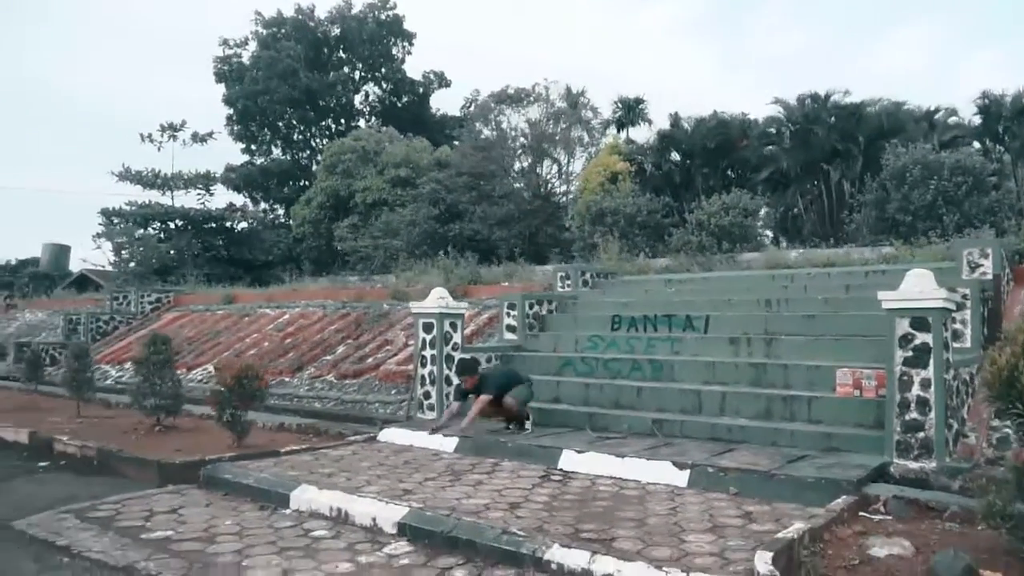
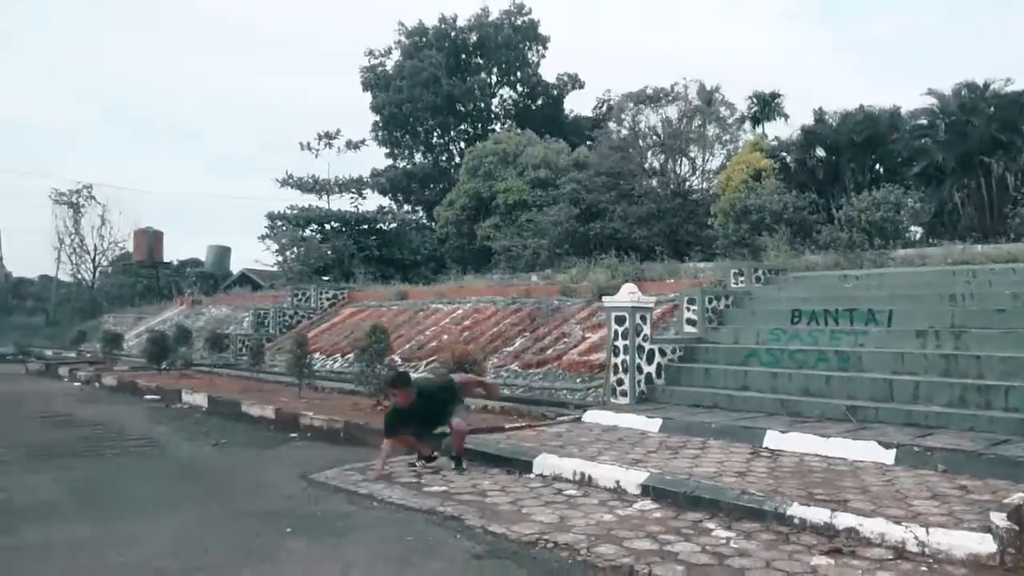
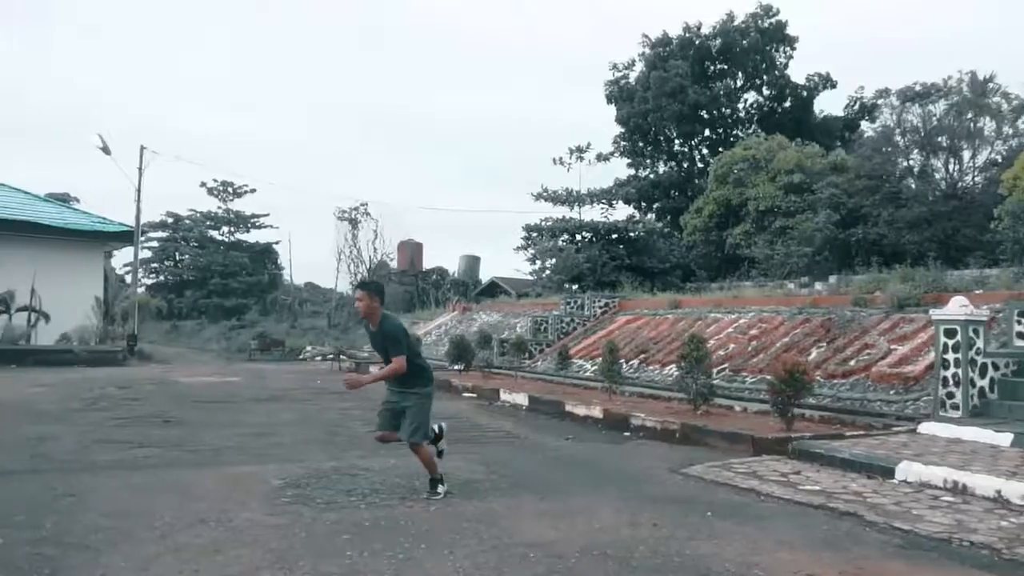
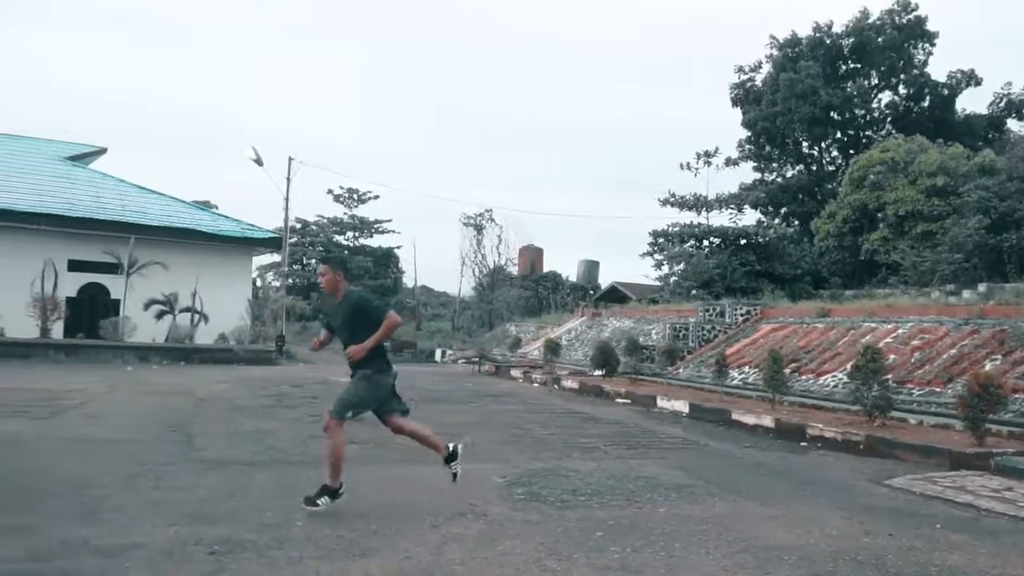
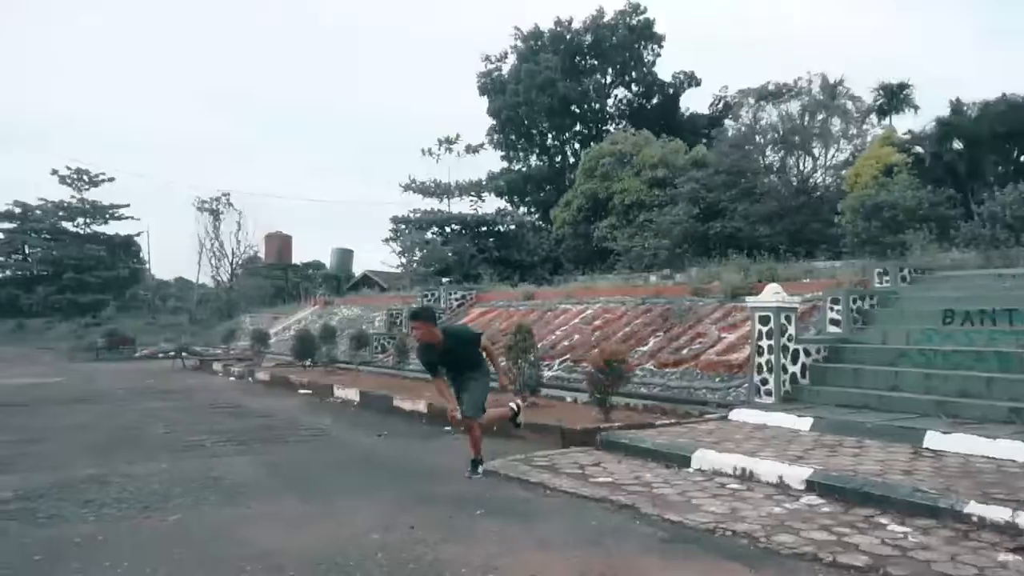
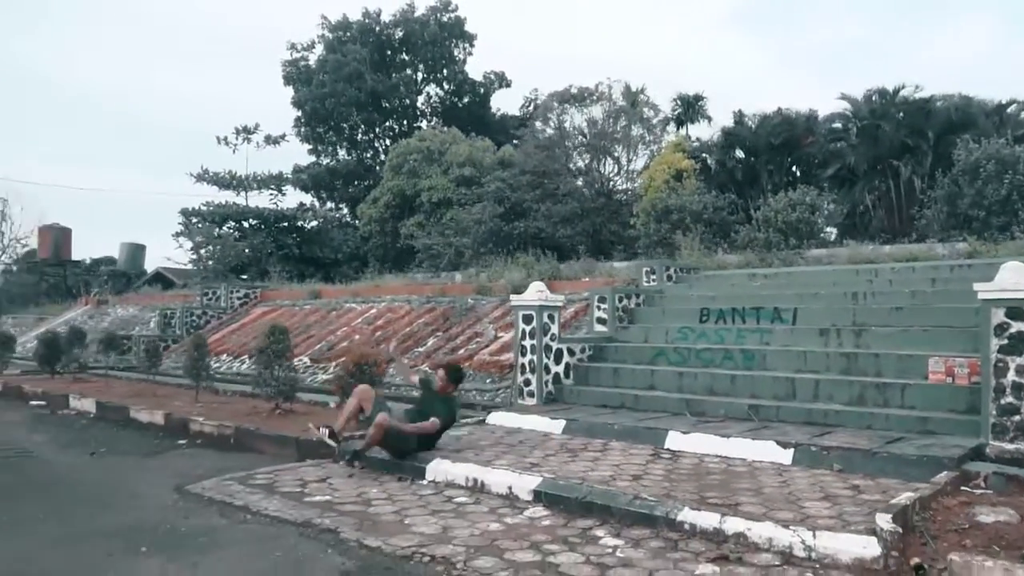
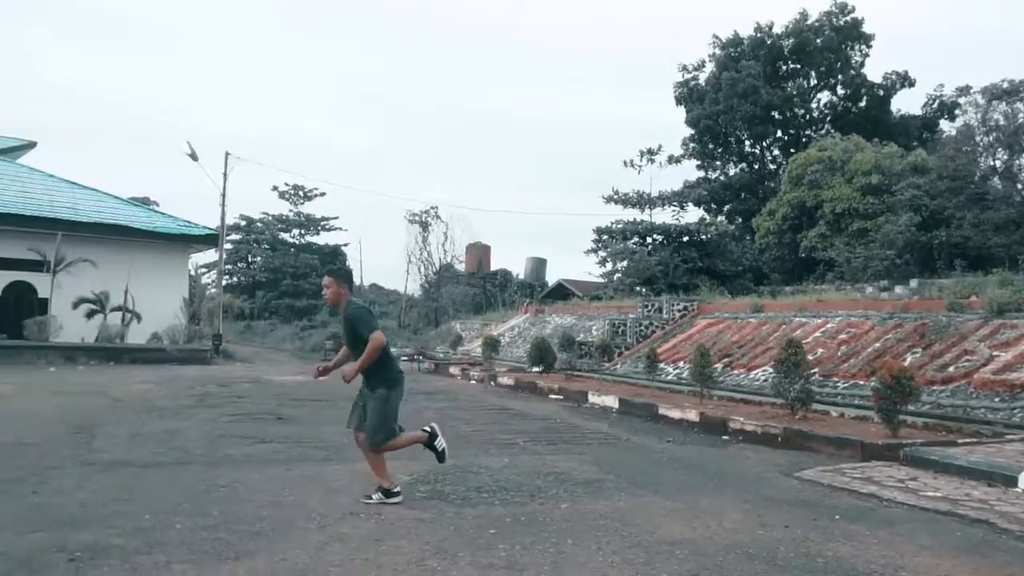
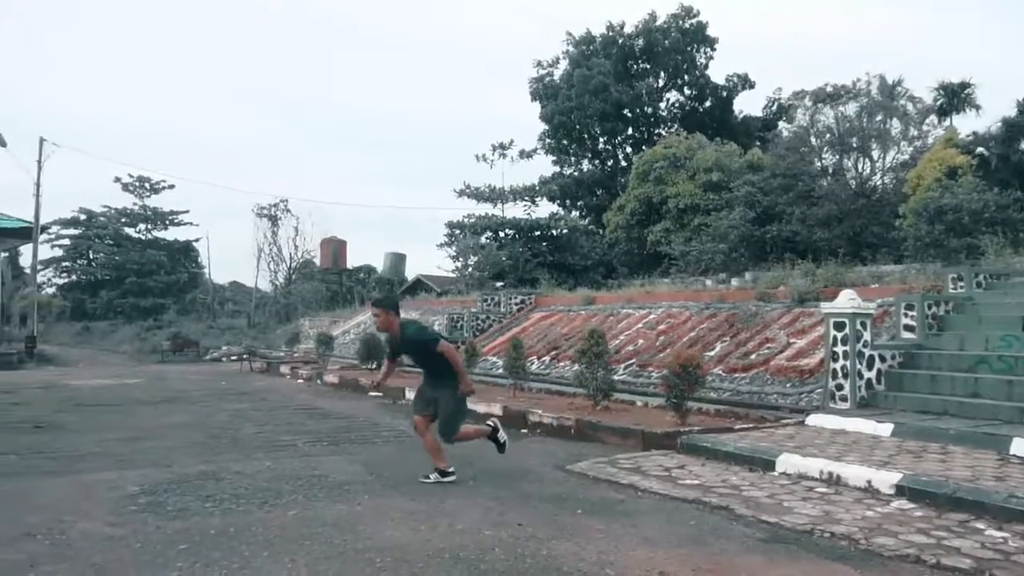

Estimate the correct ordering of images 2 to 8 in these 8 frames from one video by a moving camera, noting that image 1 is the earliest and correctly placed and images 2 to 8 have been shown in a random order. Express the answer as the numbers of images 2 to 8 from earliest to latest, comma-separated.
6, 2, 5, 8, 3, 7, 4
